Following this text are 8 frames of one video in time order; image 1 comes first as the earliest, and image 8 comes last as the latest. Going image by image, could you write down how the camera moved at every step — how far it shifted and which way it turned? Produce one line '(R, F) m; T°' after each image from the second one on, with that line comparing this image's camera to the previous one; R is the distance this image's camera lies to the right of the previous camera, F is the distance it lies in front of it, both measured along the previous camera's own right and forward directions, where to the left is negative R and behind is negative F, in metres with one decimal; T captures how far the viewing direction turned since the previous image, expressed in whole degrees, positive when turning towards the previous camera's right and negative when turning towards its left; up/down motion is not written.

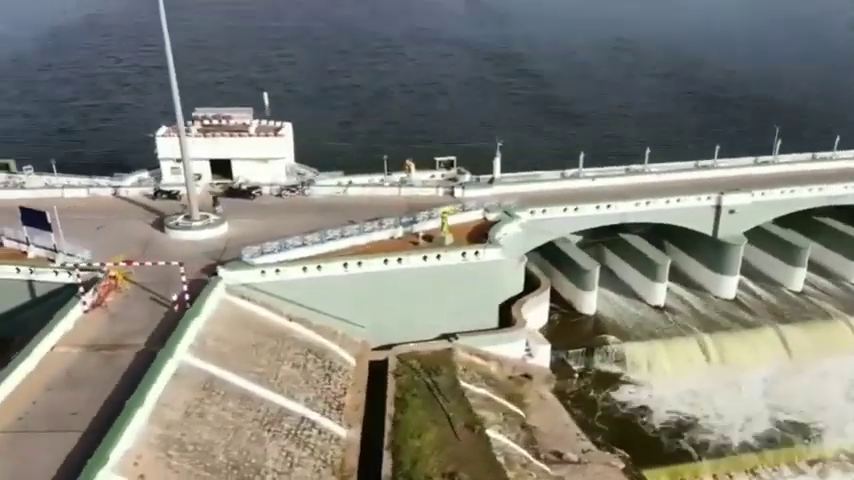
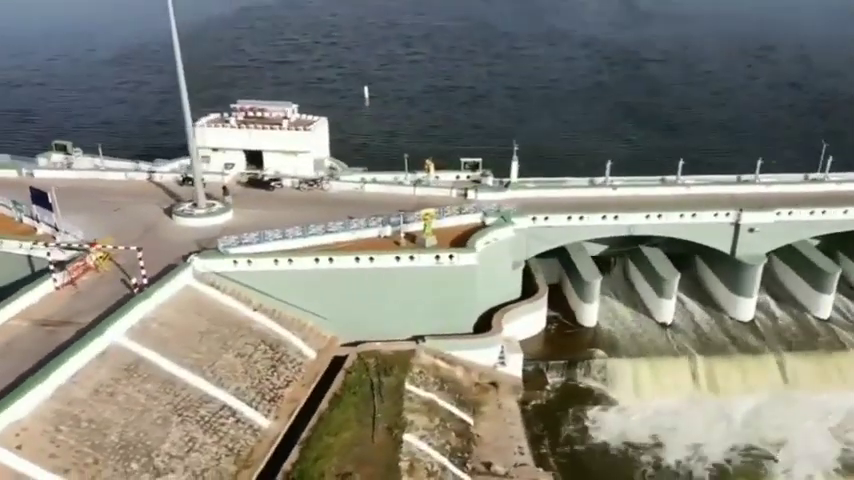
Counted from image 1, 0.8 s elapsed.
(+5.4, +0.5) m; -10°
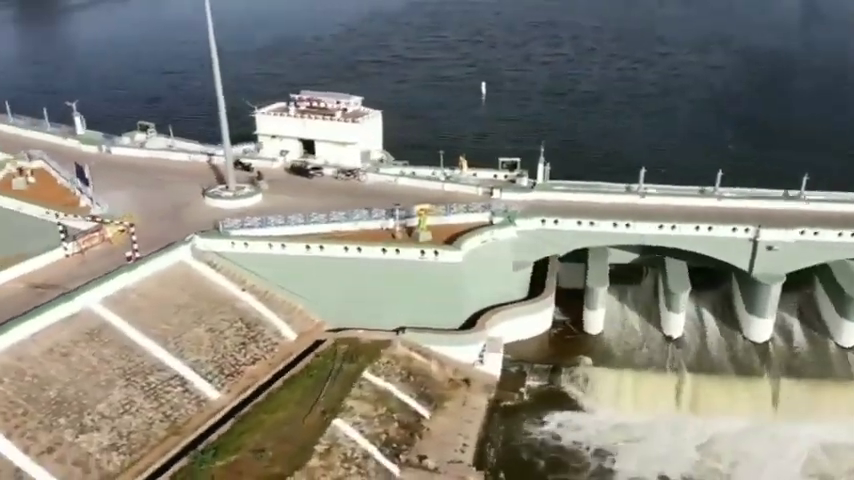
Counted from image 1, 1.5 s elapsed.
(+5.7, +0.1) m; -12°
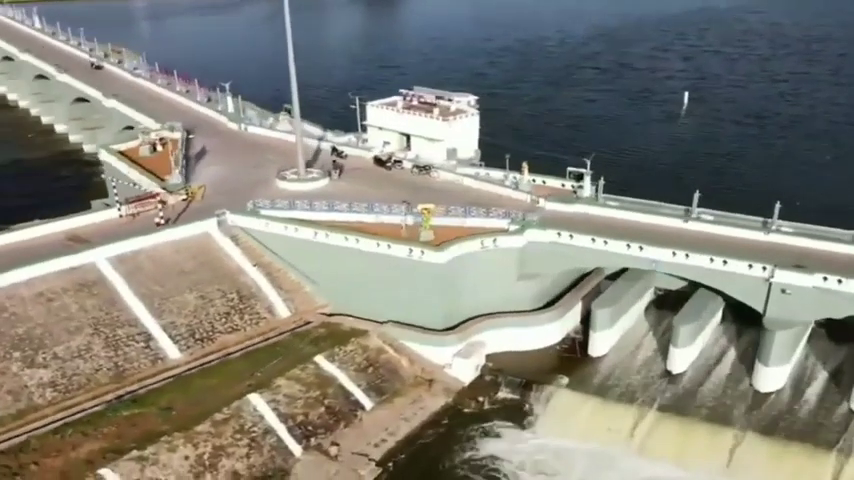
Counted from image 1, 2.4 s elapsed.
(+9.4, +1.2) m; -19°
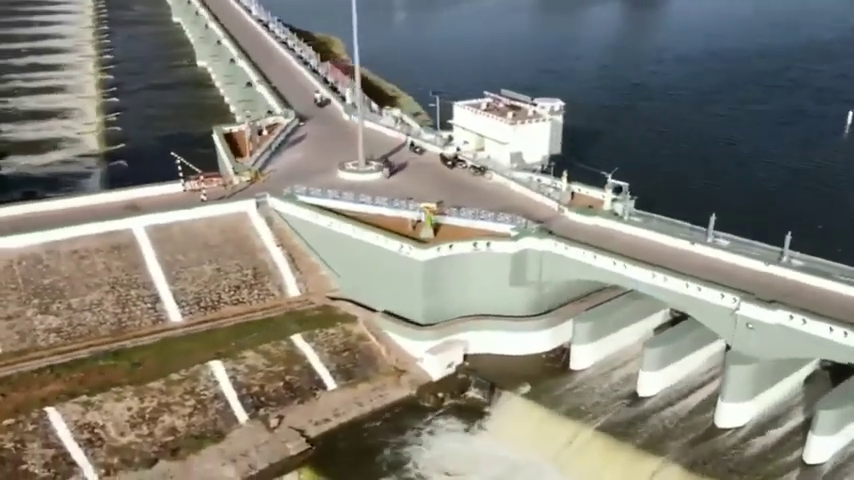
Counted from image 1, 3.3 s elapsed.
(+7.9, +0.1) m; -16°
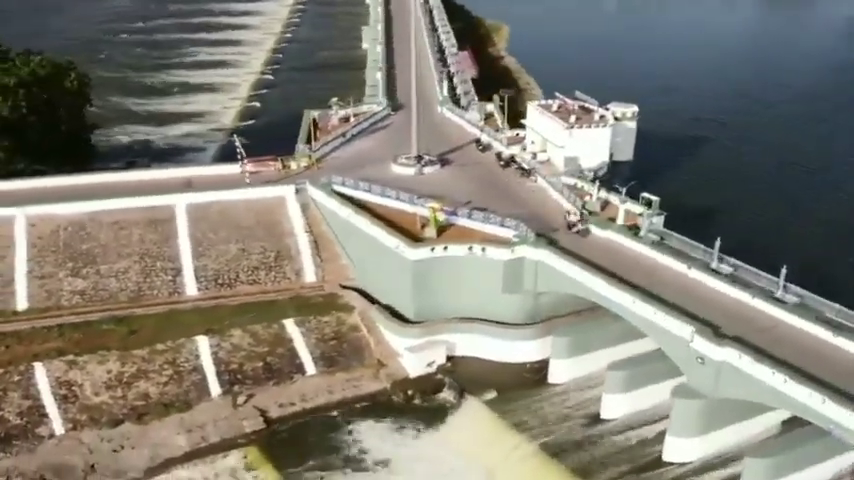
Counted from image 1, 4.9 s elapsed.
(+6.6, +0.4) m; -13°
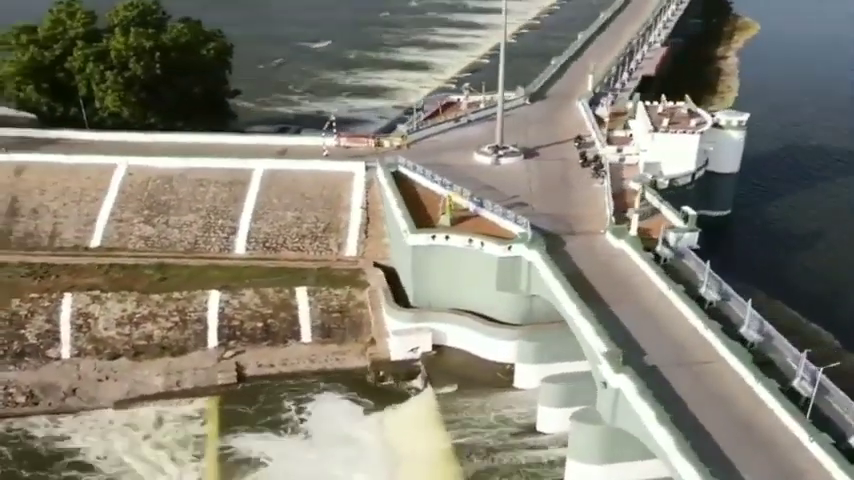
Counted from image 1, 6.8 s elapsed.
(+9.2, +1.4) m; -19°
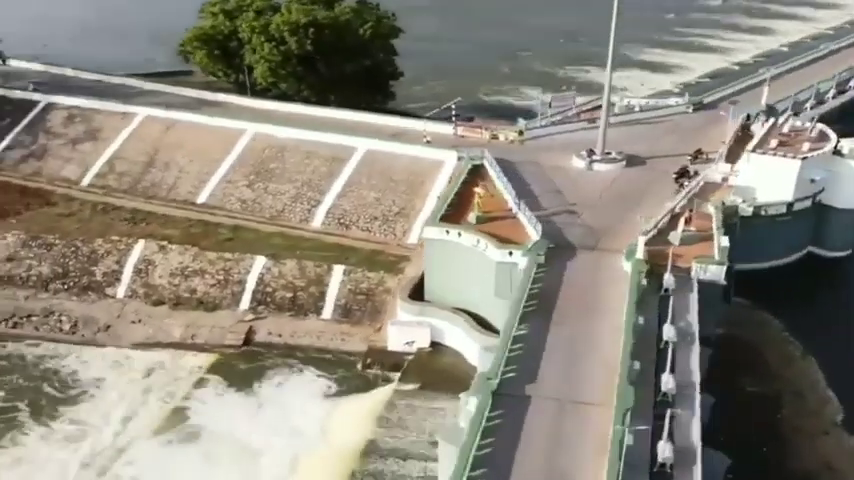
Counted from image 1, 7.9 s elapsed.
(+9.4, +2.5) m; -21°
